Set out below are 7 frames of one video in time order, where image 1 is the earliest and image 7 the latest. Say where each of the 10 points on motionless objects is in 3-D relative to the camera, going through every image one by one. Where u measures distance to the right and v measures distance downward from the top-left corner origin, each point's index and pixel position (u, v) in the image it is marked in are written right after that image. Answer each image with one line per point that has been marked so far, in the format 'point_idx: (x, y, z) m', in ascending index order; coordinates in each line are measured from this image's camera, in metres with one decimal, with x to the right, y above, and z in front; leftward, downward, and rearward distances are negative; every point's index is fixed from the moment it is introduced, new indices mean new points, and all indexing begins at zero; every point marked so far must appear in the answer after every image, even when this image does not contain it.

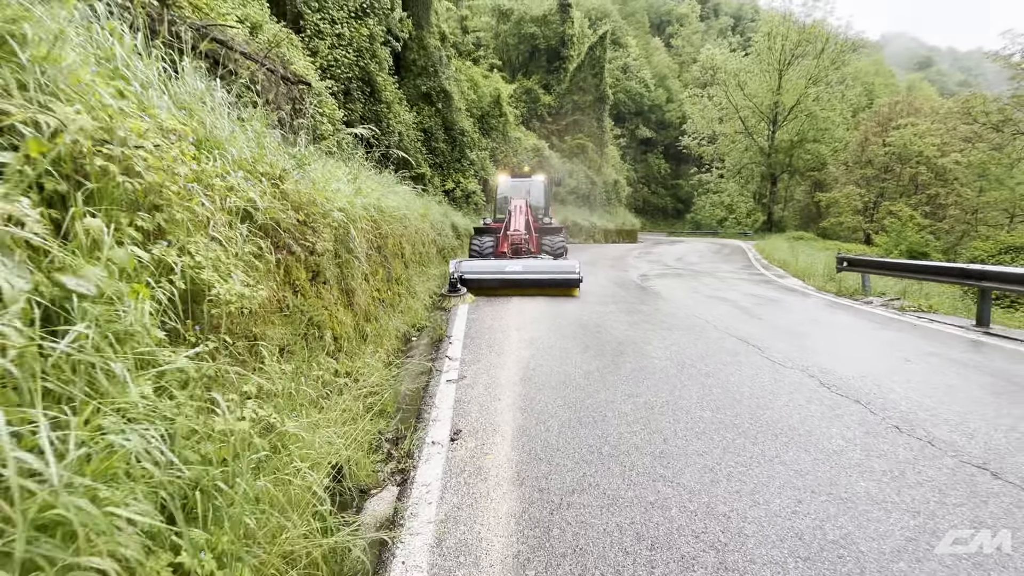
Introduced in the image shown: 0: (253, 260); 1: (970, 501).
0: (-0.6, +0.1, +1.8) m
1: (+1.0, -0.5, +1.7) m
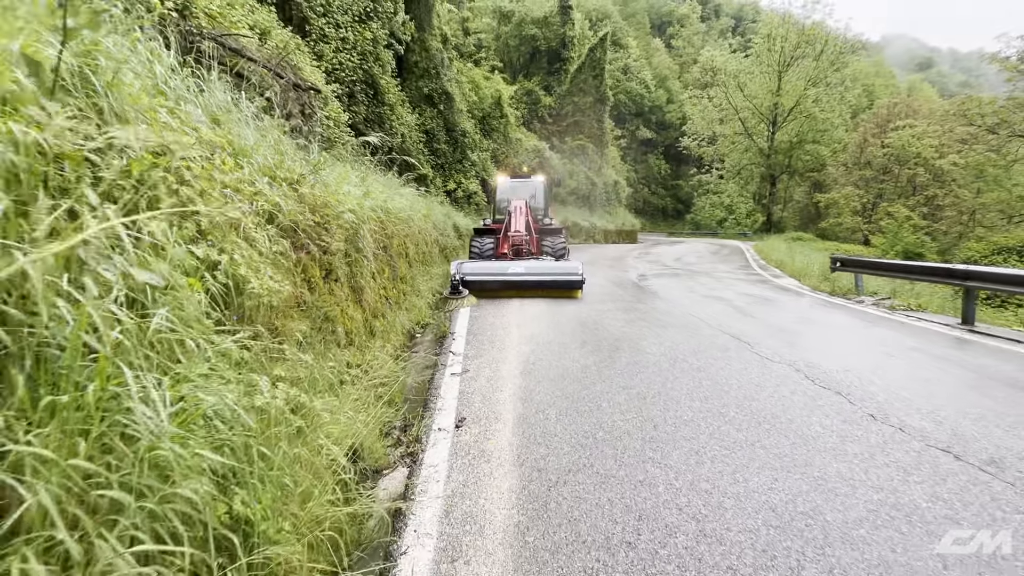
0: (-0.6, +0.1, +2.0) m
1: (+1.0, -0.5, +1.9) m
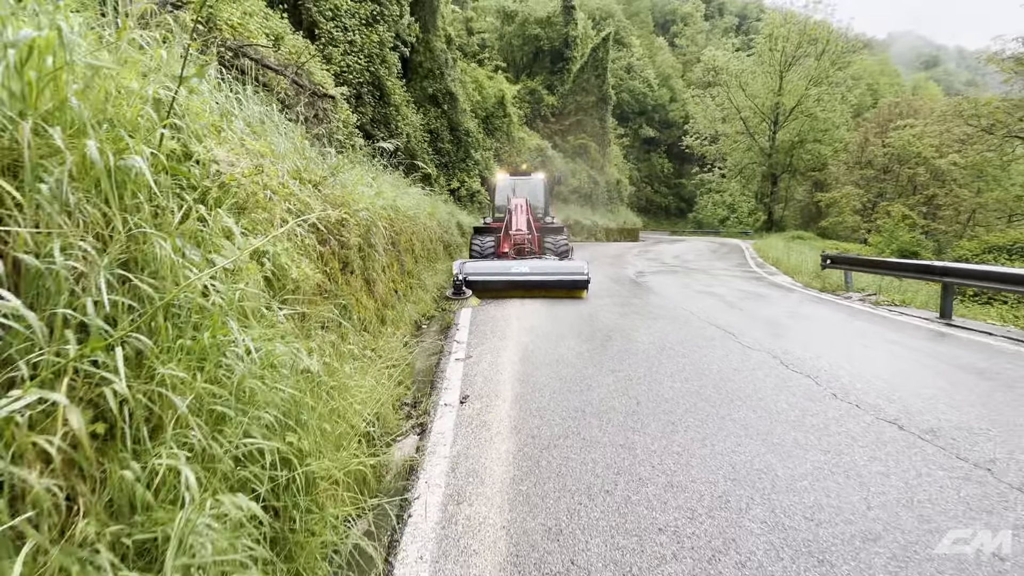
0: (-0.6, +0.1, +2.2) m
1: (+1.0, -0.4, +2.2) m
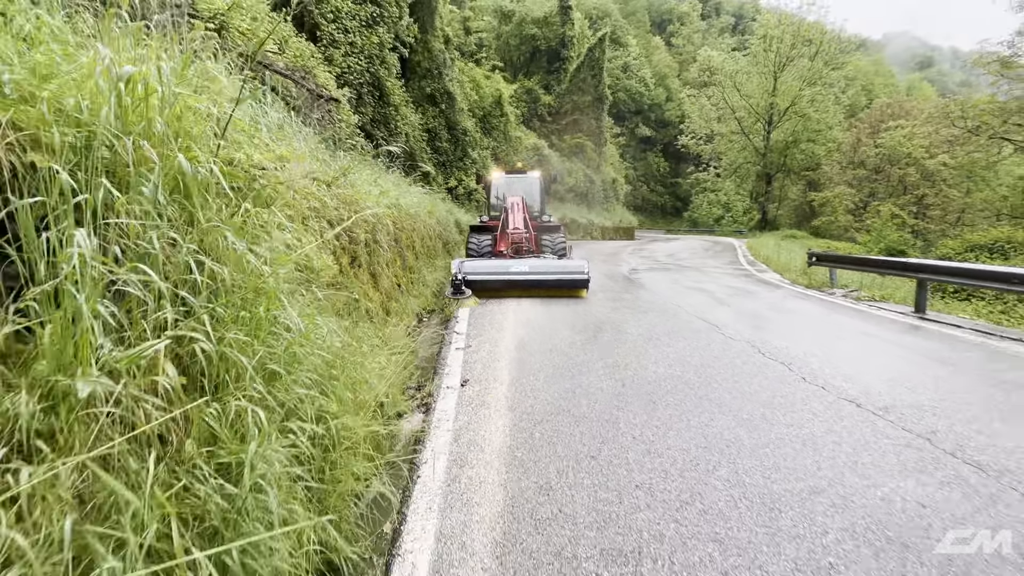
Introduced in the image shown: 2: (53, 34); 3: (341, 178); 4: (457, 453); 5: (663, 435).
0: (-0.6, +0.1, +2.5) m
1: (+1.0, -0.4, +2.5) m
2: (-0.8, +0.4, +1.3) m
3: (-0.8, +0.5, +3.4) m
4: (-0.2, -0.5, +2.2) m
5: (+0.5, -0.4, +2.3) m
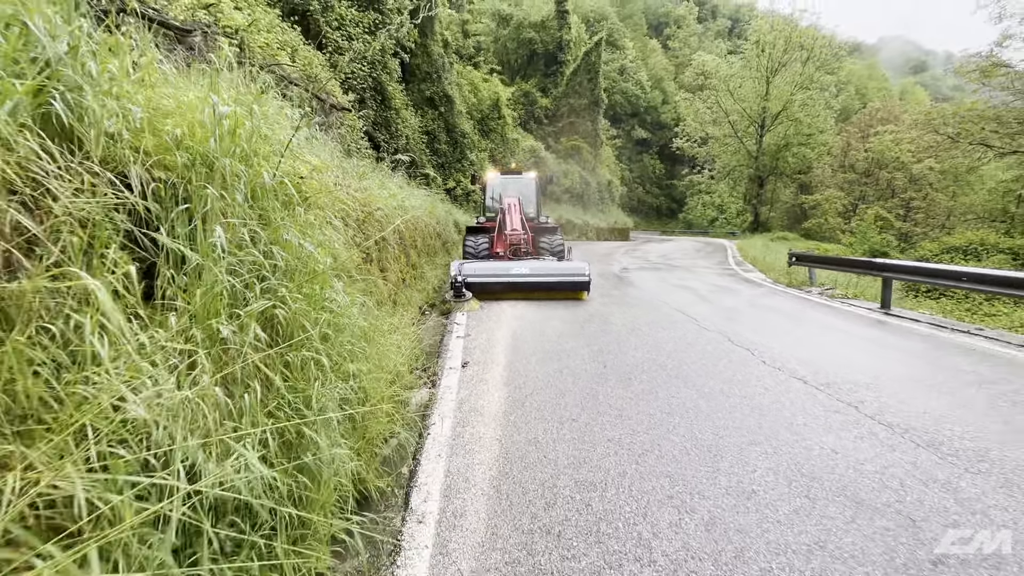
0: (-0.6, +0.2, +2.9) m
1: (+1.0, -0.4, +2.9) m
2: (-0.8, +0.5, +1.7) m
3: (-0.8, +0.5, +3.8) m
4: (-0.2, -0.4, +2.6) m
5: (+0.4, -0.4, +2.7) m
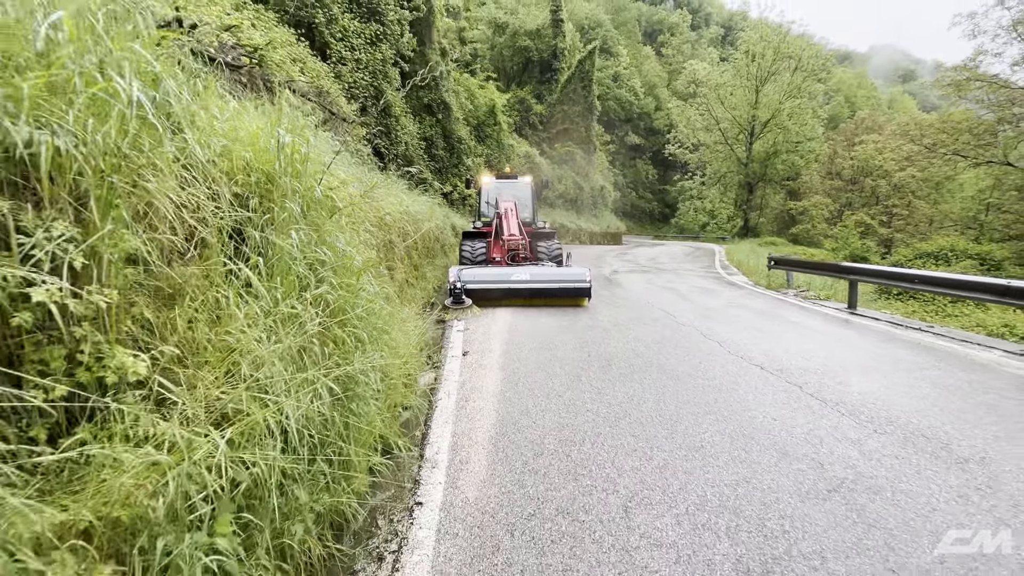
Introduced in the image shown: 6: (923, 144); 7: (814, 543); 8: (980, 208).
0: (-0.6, +0.2, +3.3) m
1: (+1.0, -0.4, +3.3) m
2: (-0.8, +0.5, +2.2) m
3: (-0.8, +0.5, +4.2) m
4: (-0.2, -0.4, +3.0) m
5: (+0.4, -0.4, +3.2) m
6: (+6.9, +2.4, +12.9) m
7: (+0.6, -0.5, +1.6) m
8: (+7.8, +1.3, +12.8) m
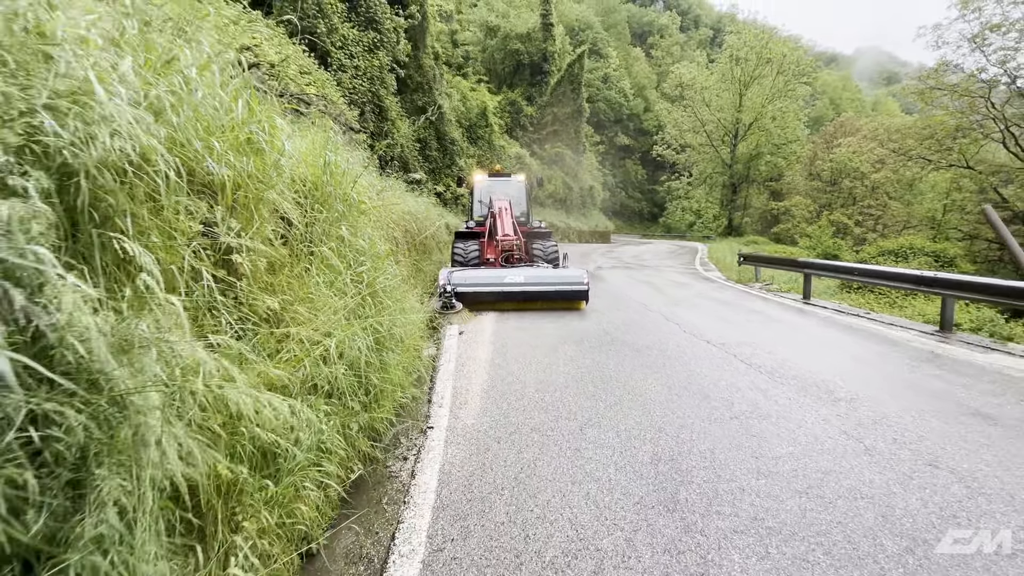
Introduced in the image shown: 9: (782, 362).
0: (-0.7, +0.3, +4.0) m
1: (+0.9, -0.3, +4.0) m
2: (-0.9, +0.6, +2.9) m
3: (-0.9, +0.6, +4.9) m
4: (-0.3, -0.3, +3.7) m
5: (+0.4, -0.3, +3.9) m
6: (+6.8, +2.5, +13.7) m
7: (+0.6, -0.5, +2.3) m
8: (+7.7, +1.4, +13.6) m
9: (+1.3, -0.4, +3.6) m
